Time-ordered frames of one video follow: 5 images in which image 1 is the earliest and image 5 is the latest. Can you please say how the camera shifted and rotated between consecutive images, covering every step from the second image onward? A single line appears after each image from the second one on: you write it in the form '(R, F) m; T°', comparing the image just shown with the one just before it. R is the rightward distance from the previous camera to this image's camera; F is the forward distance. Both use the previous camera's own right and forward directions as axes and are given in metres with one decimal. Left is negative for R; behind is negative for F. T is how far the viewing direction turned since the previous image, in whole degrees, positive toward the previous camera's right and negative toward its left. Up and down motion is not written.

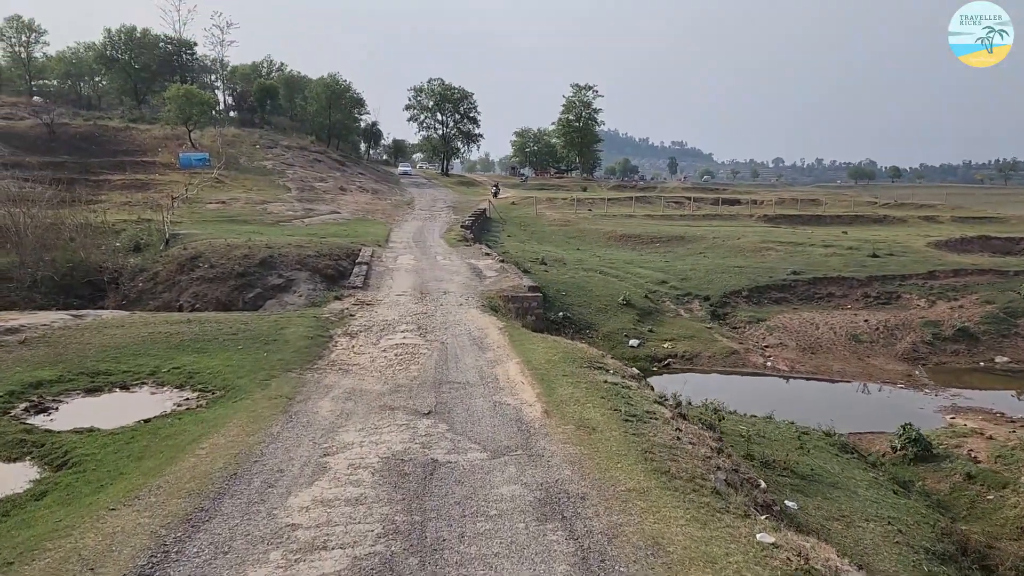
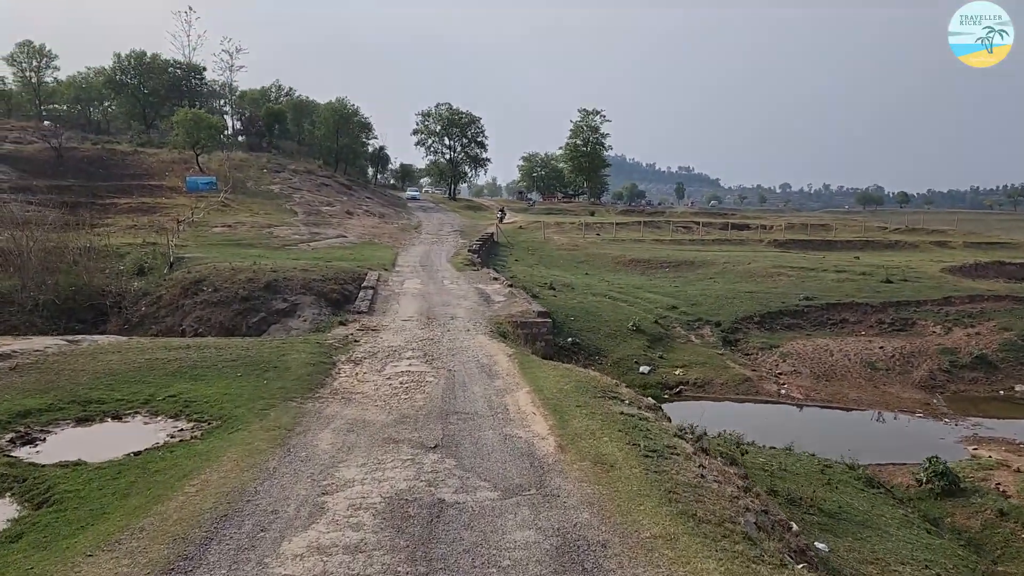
(-0.1, +0.3) m; -1°
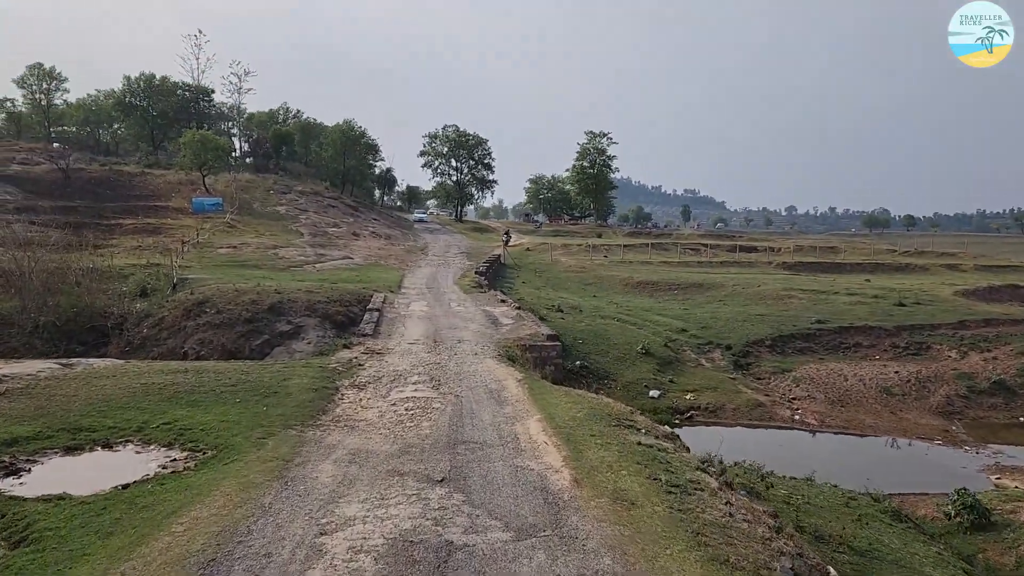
(-0.1, +0.3) m; -1°
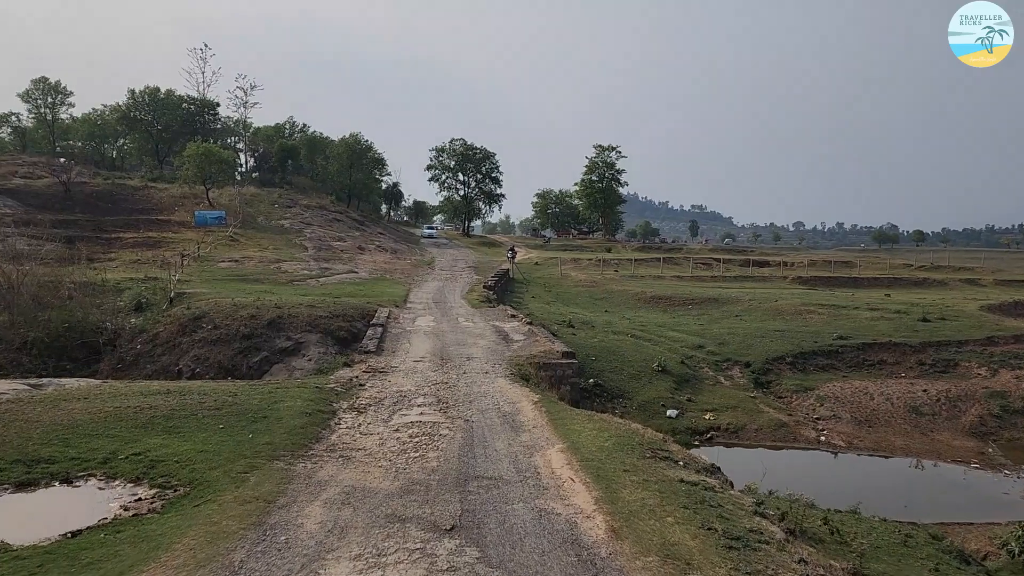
(-0.1, +0.8) m; -1°
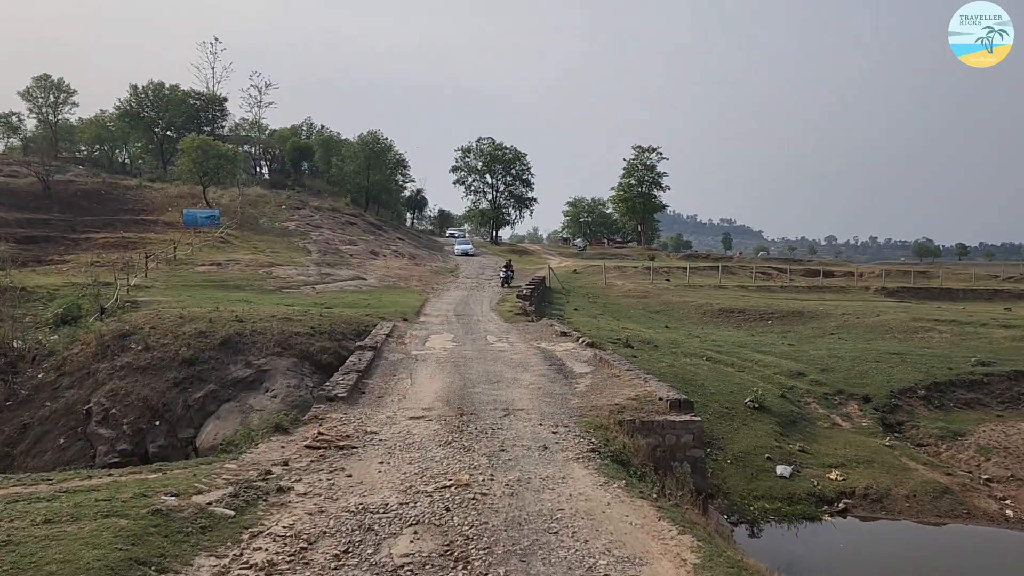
(-0.5, +4.8) m; -3°
